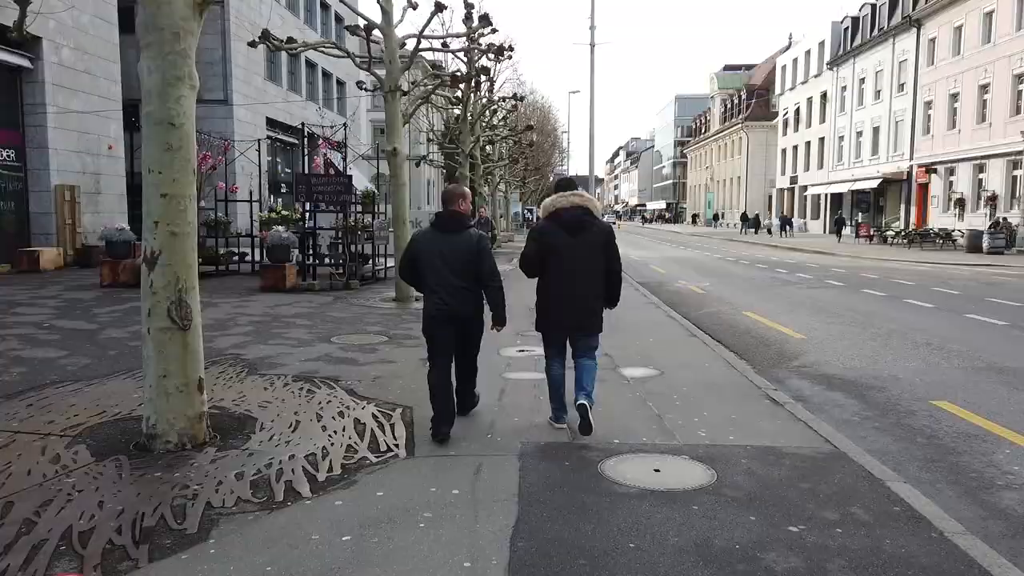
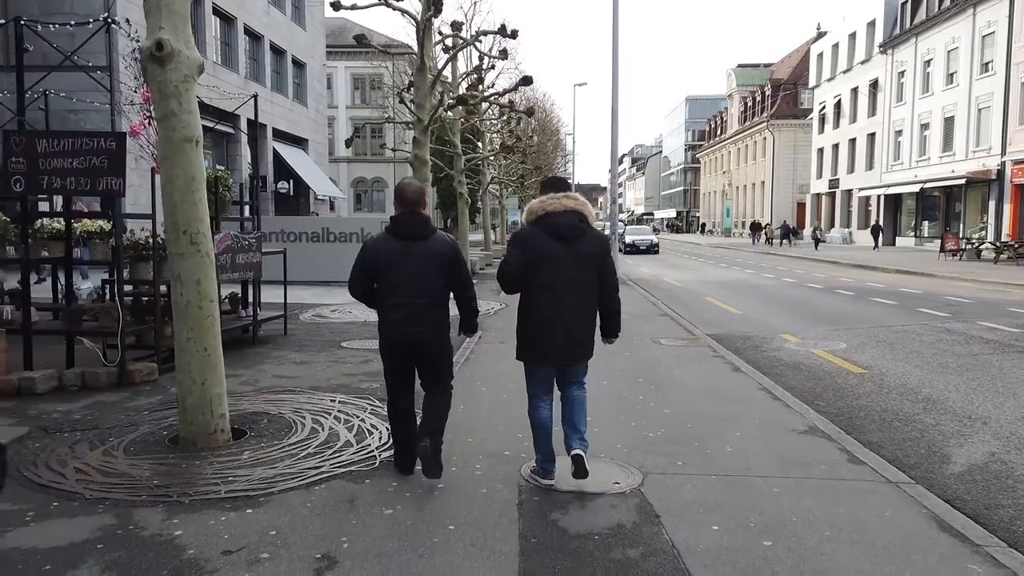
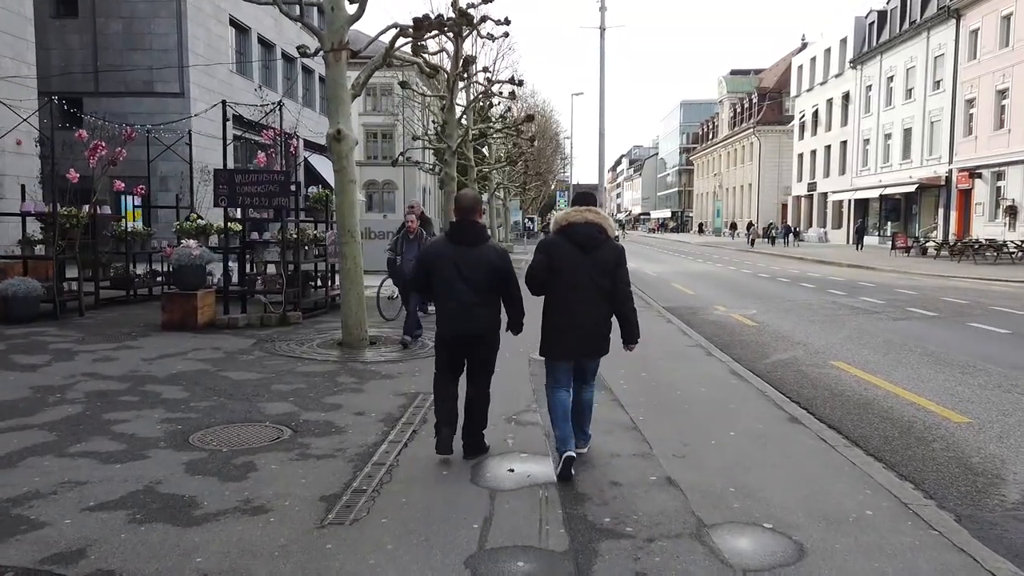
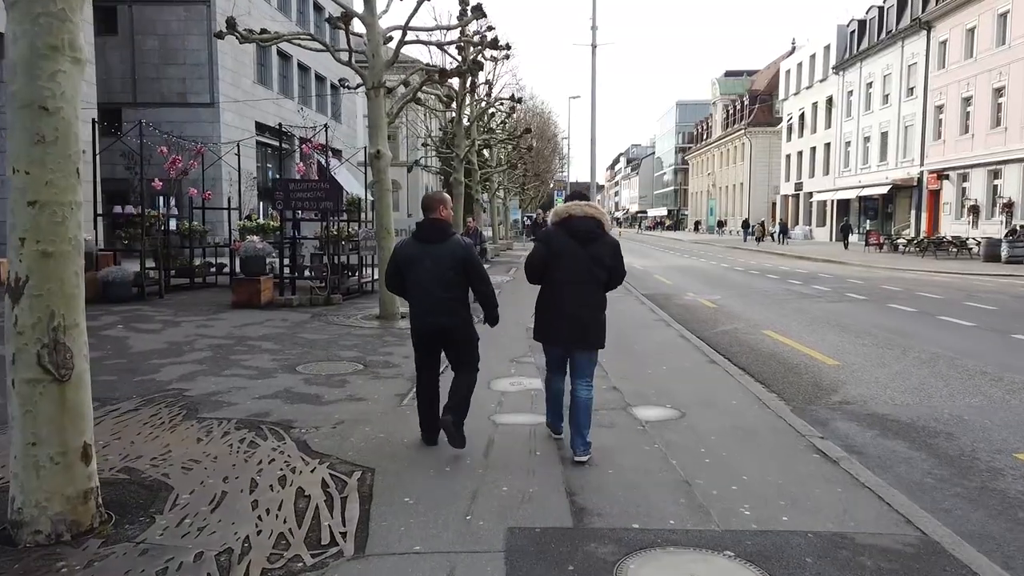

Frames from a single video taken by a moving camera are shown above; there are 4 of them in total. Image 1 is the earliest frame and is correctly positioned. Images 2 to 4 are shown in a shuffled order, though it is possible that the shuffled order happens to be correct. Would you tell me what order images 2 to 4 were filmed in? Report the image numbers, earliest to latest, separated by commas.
4, 3, 2
